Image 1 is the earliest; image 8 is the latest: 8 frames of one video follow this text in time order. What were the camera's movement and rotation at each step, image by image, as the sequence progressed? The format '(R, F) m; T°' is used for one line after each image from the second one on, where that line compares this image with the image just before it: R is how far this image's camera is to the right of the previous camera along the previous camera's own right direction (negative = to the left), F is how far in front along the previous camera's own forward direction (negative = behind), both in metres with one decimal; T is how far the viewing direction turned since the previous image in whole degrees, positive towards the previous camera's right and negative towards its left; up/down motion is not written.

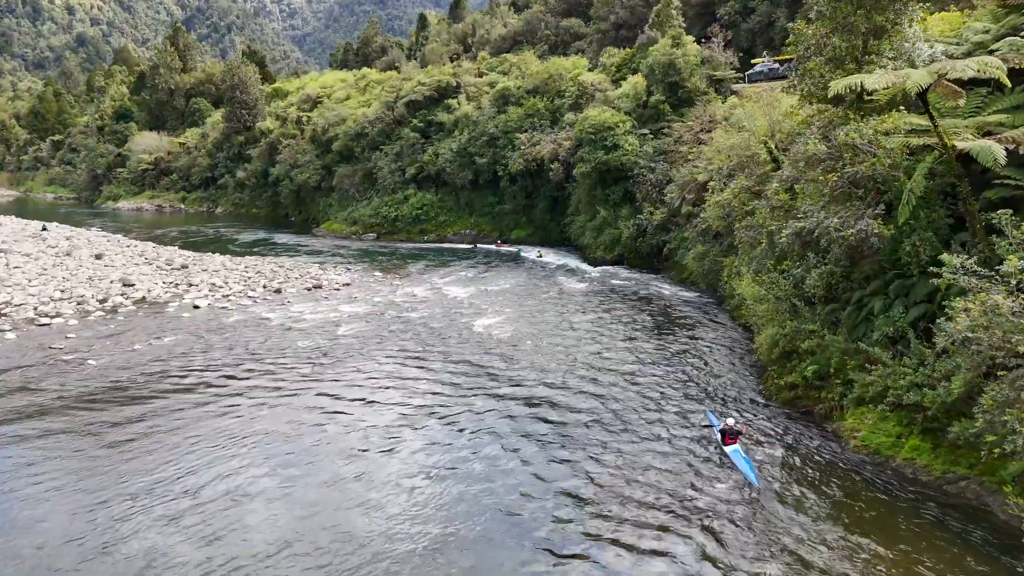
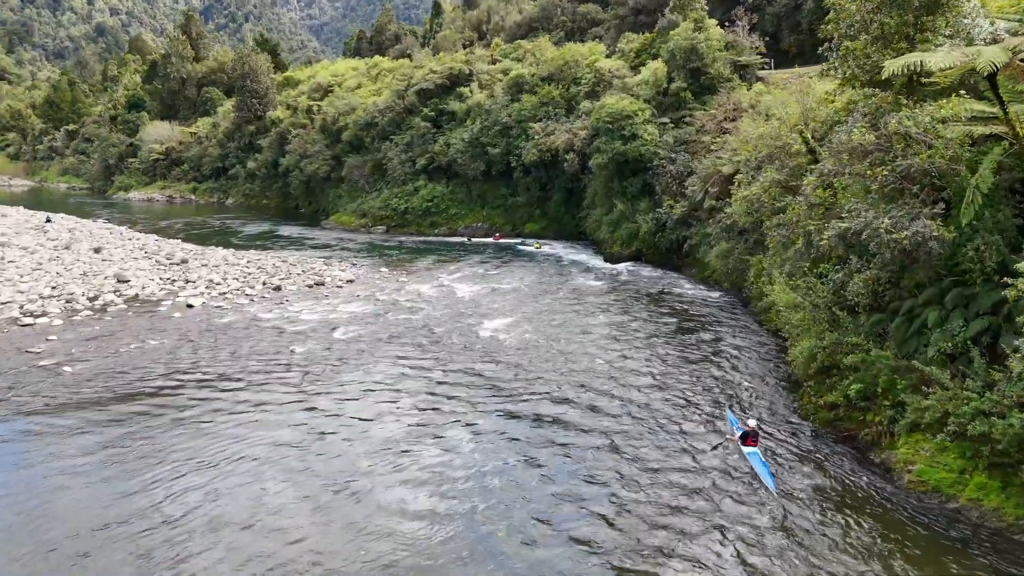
(+0.1, +1.2) m; -1°
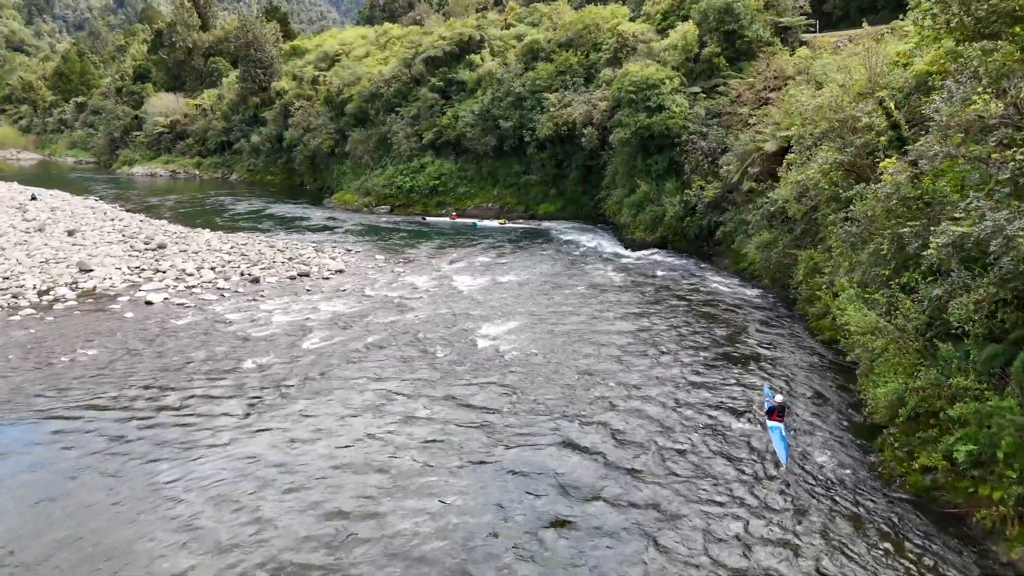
(+0.3, +2.6) m; -2°
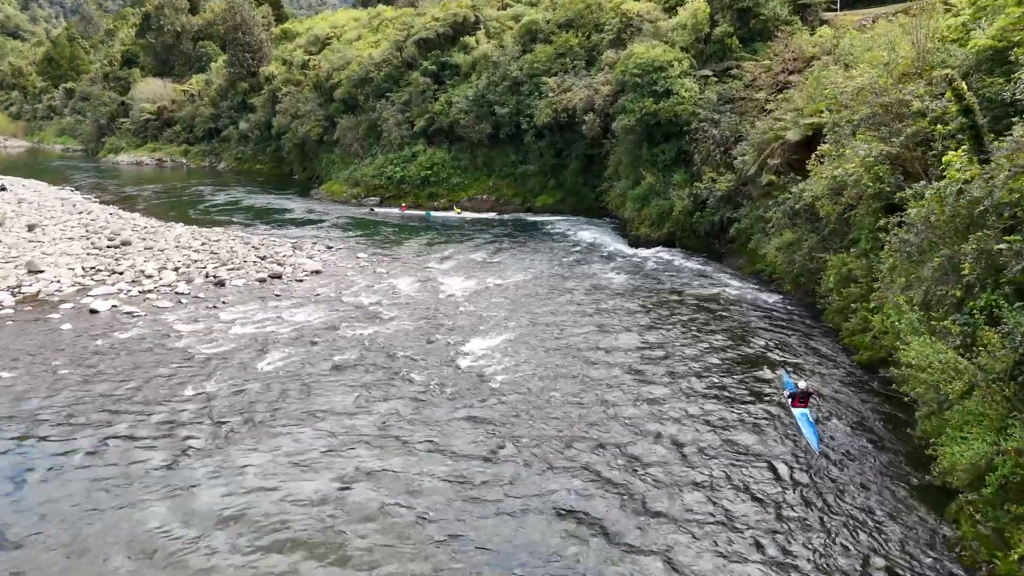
(+0.2, +1.9) m; 0°
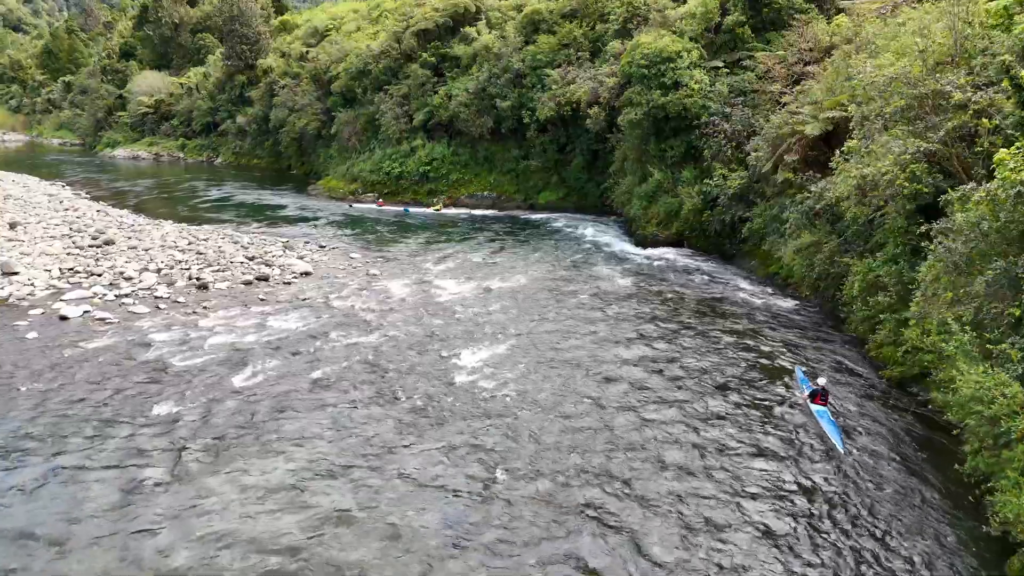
(+0.1, +1.0) m; 0°
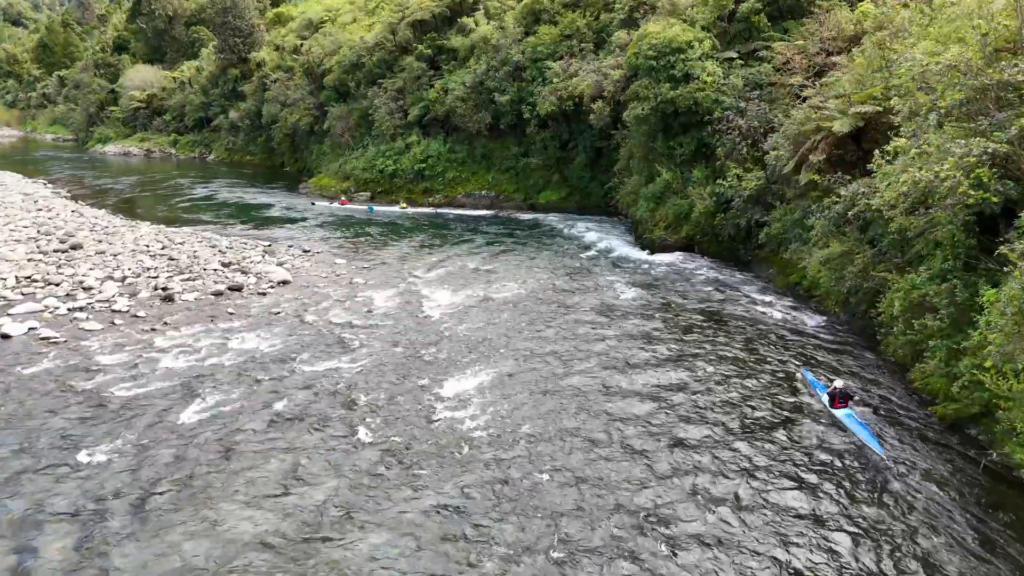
(+0.2, +1.5) m; 0°
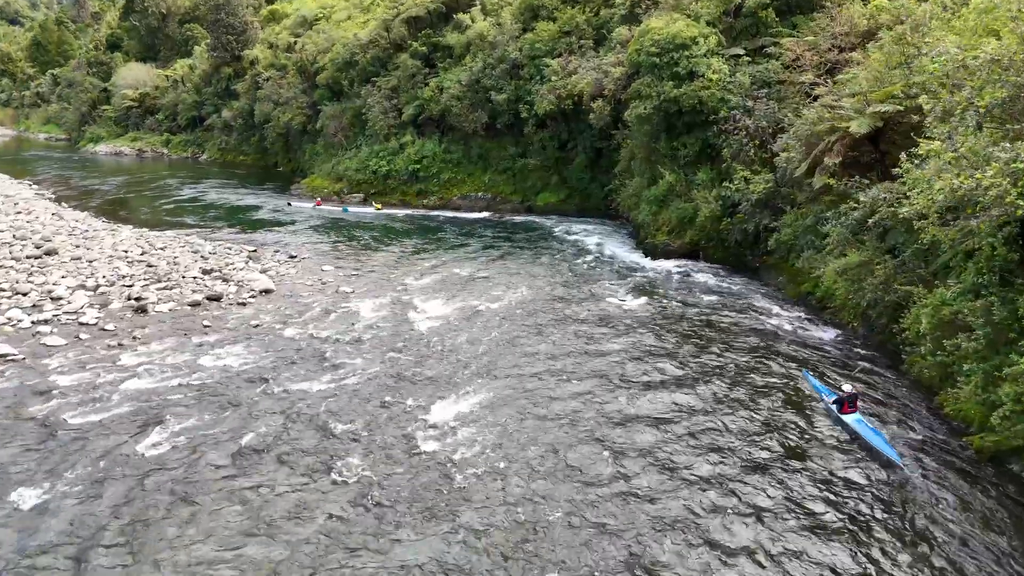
(+0.1, +0.9) m; 0°
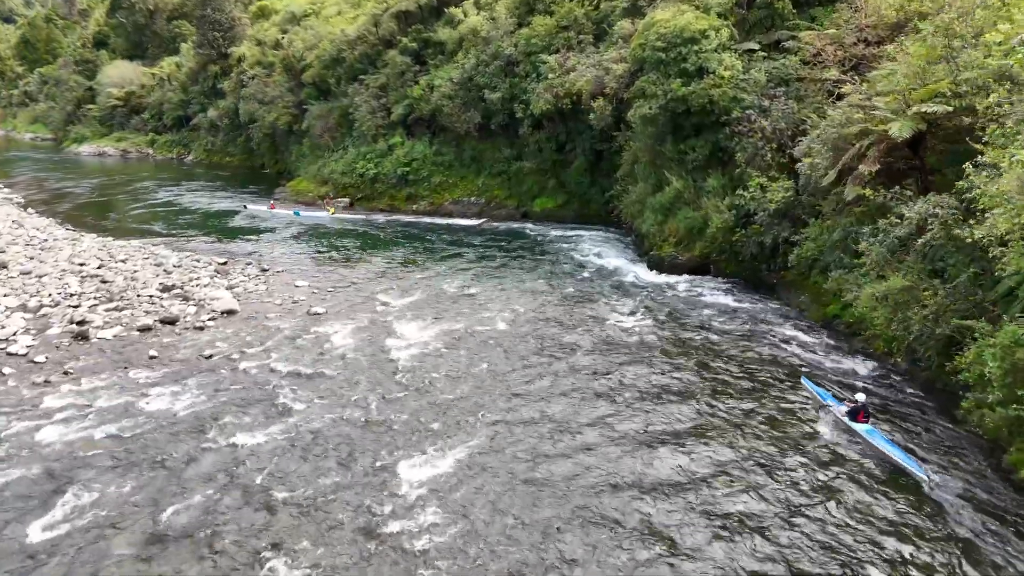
(+0.2, +1.6) m; 0°
